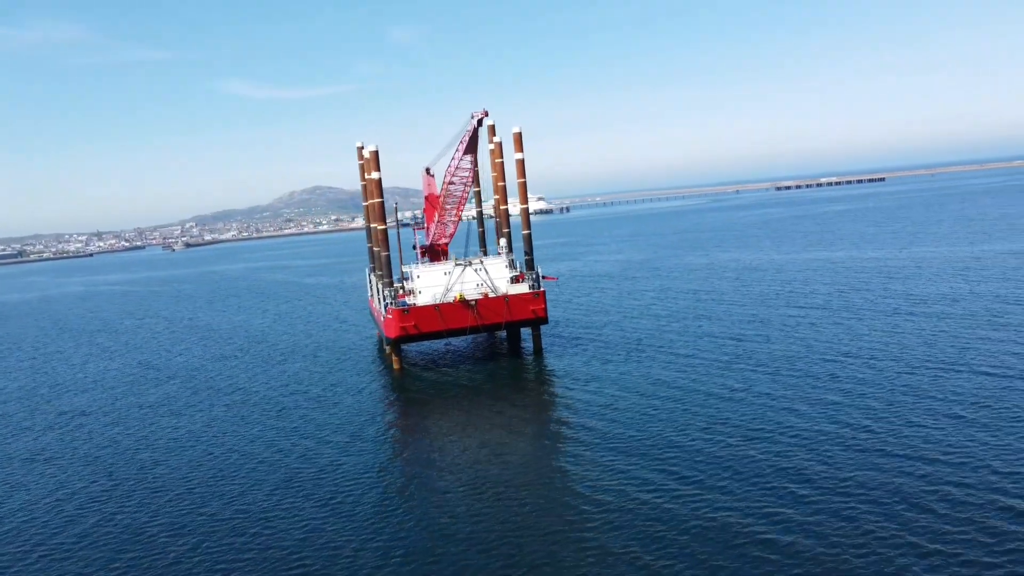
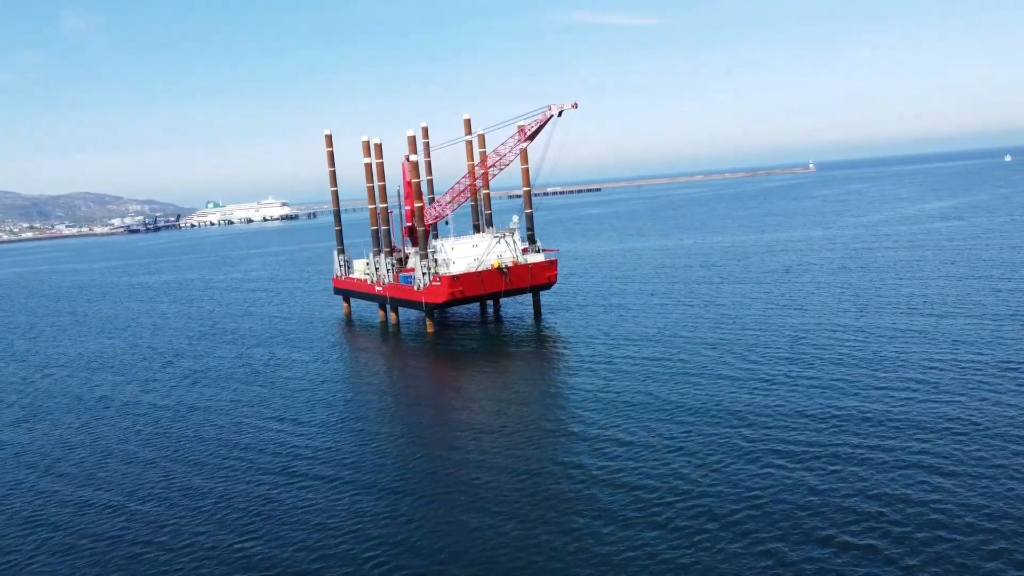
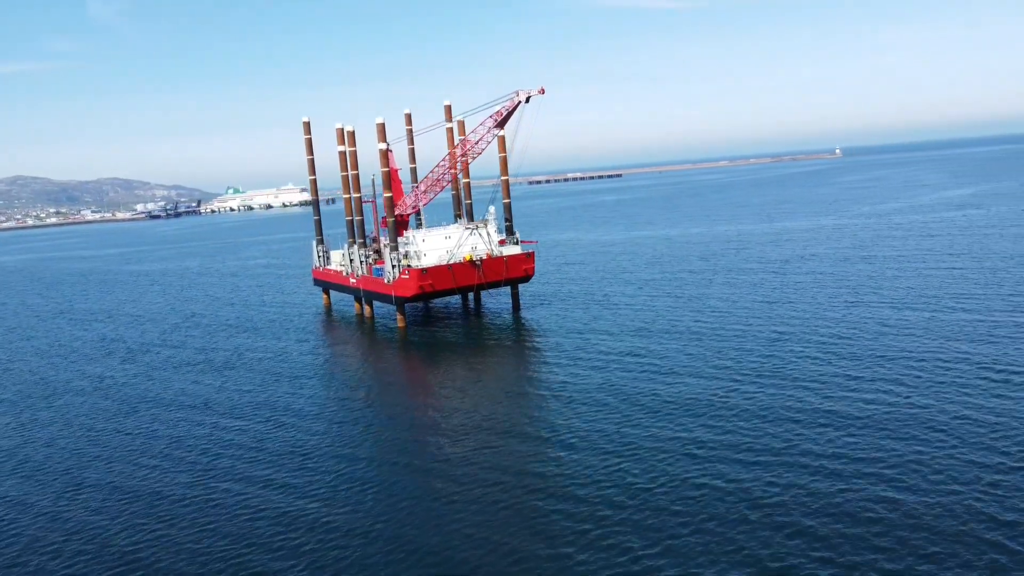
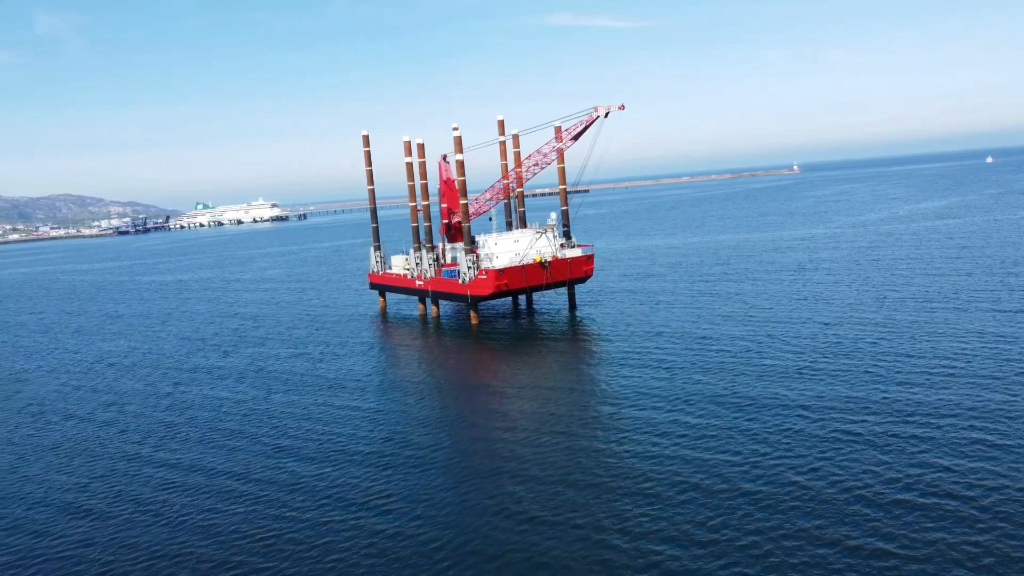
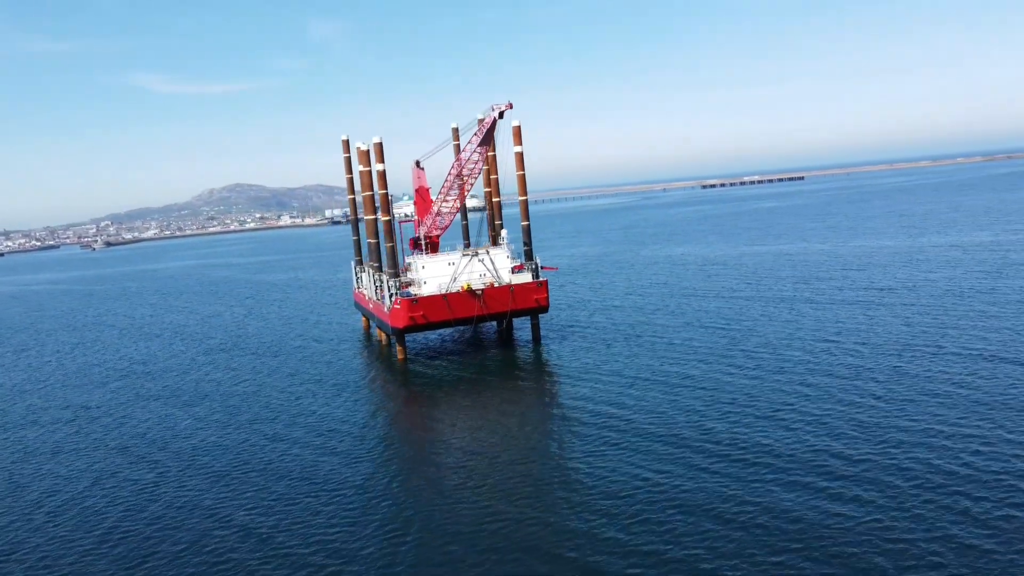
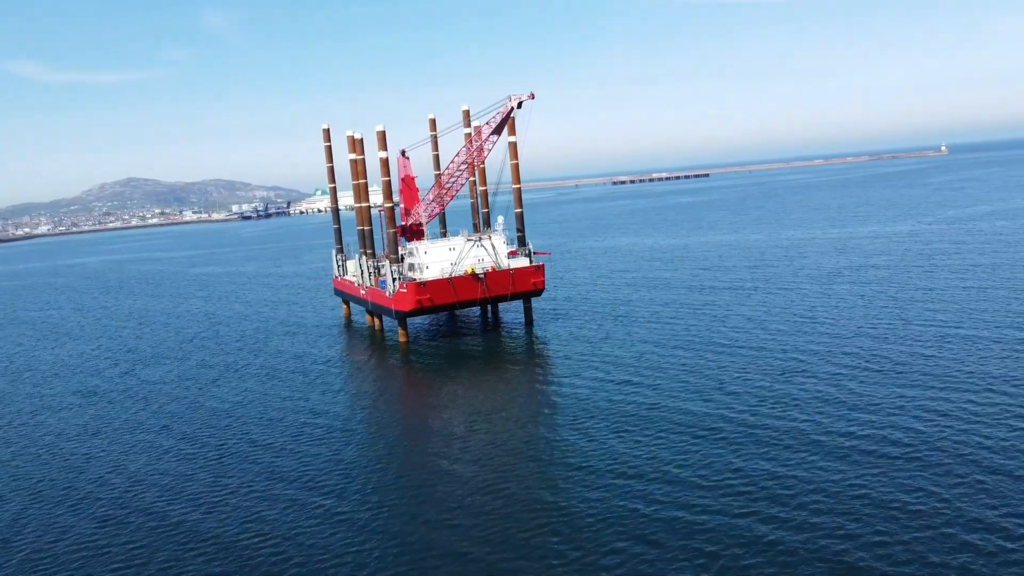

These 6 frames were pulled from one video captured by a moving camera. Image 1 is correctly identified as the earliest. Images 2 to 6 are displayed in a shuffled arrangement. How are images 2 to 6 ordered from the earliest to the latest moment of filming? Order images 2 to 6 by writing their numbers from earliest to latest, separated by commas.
5, 6, 3, 2, 4
